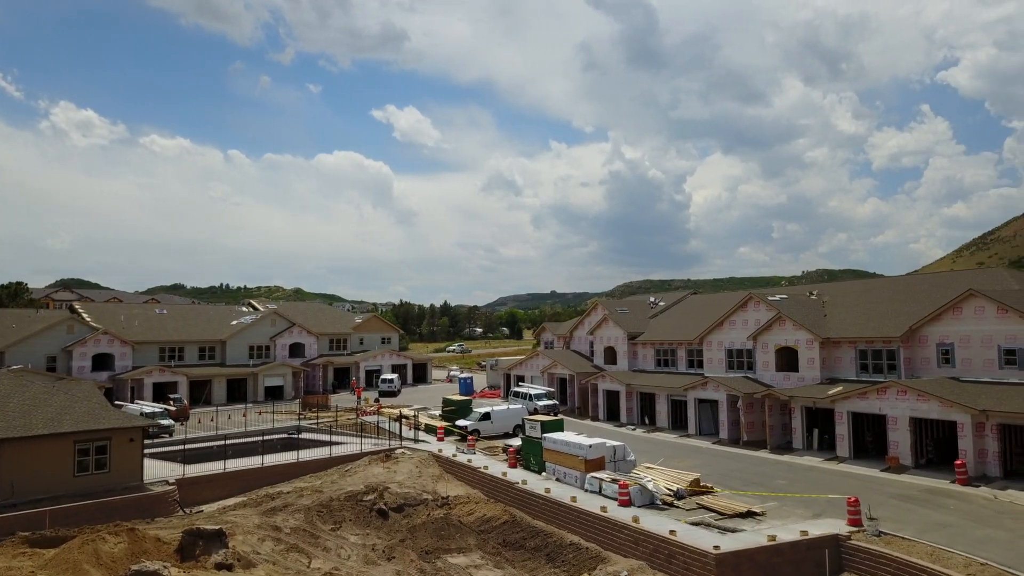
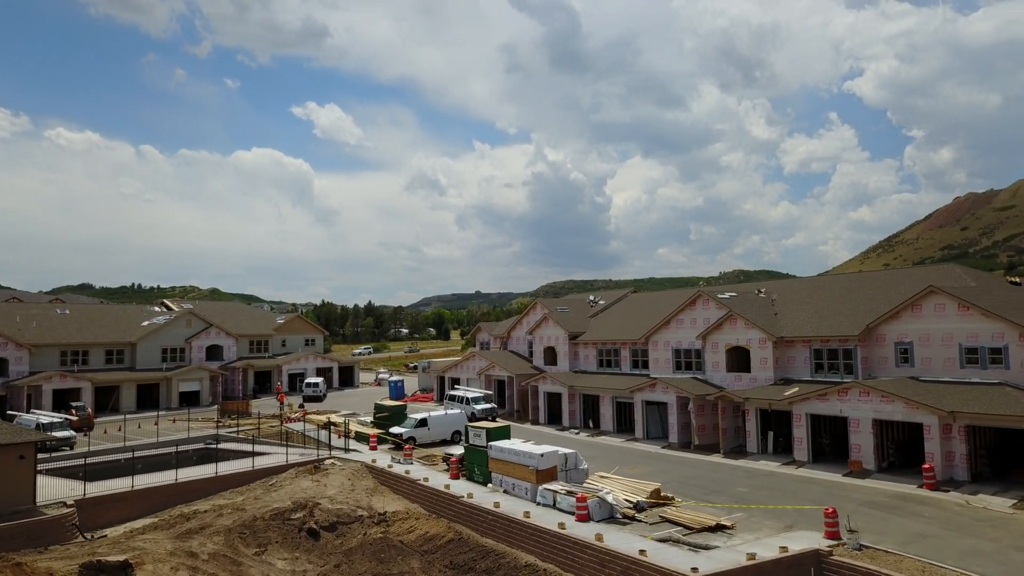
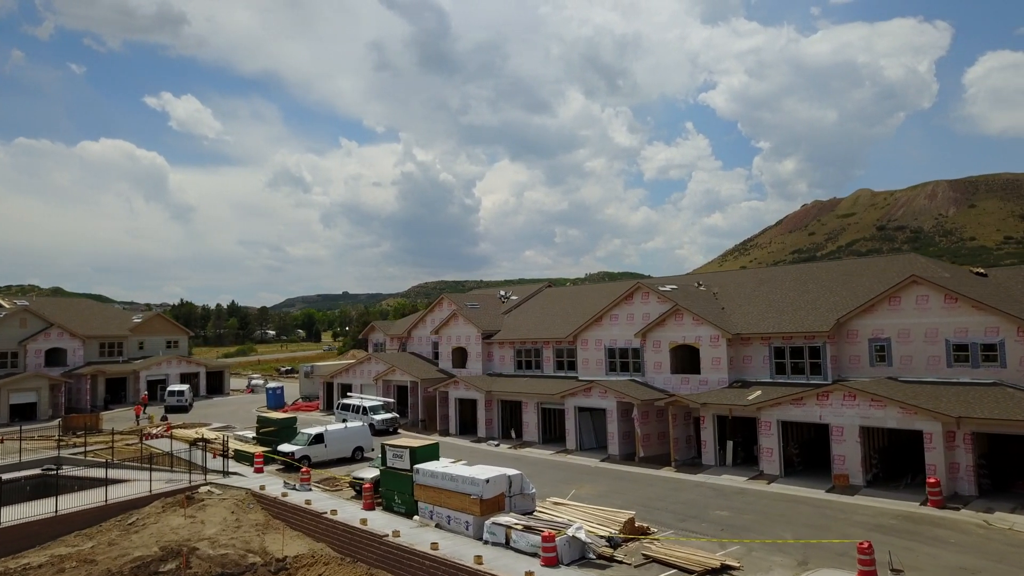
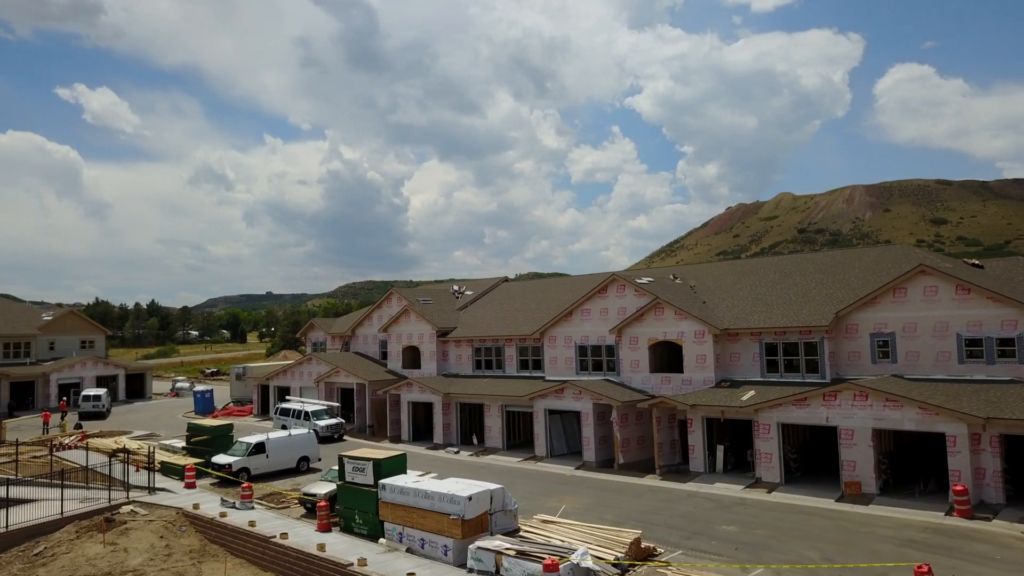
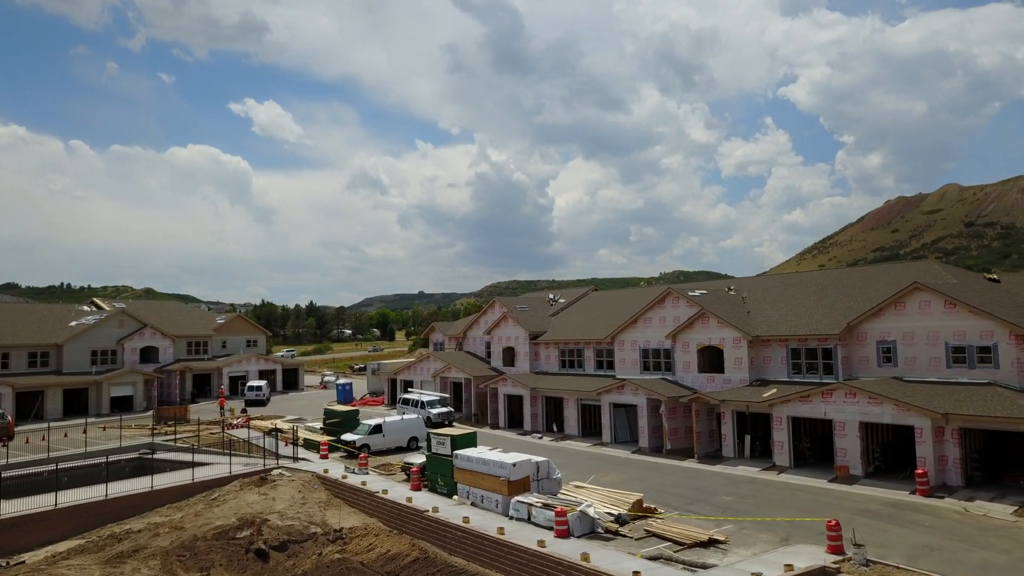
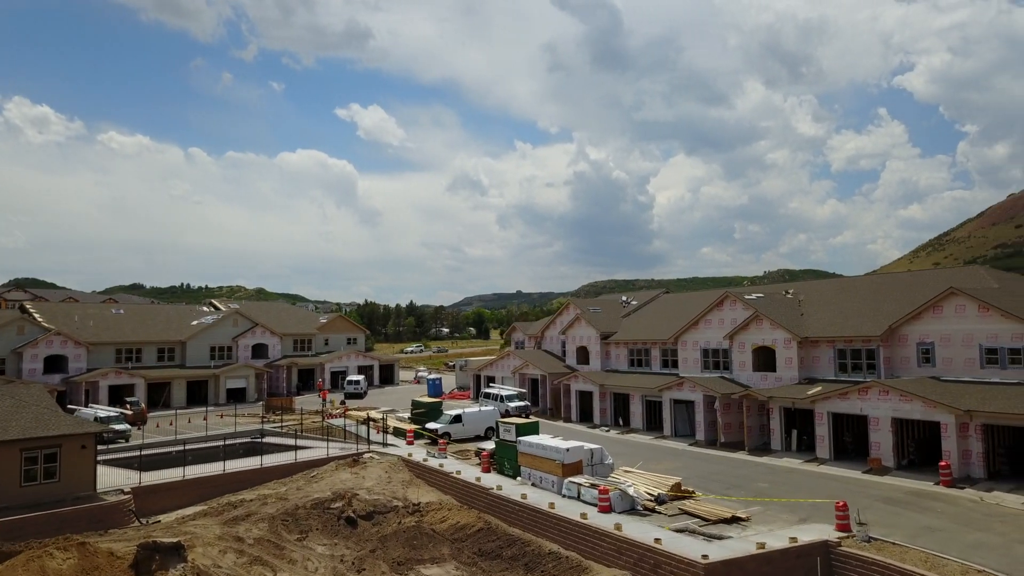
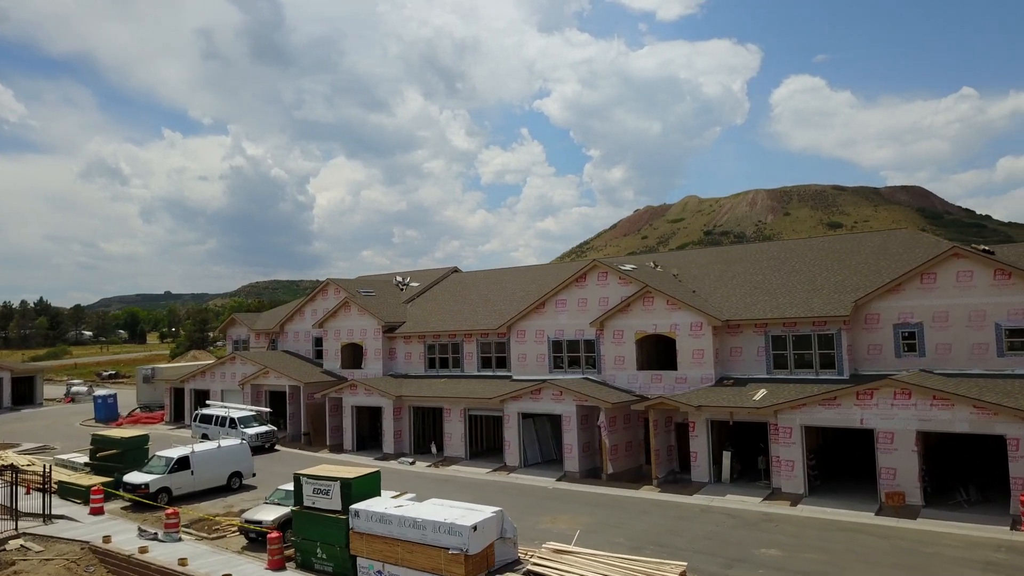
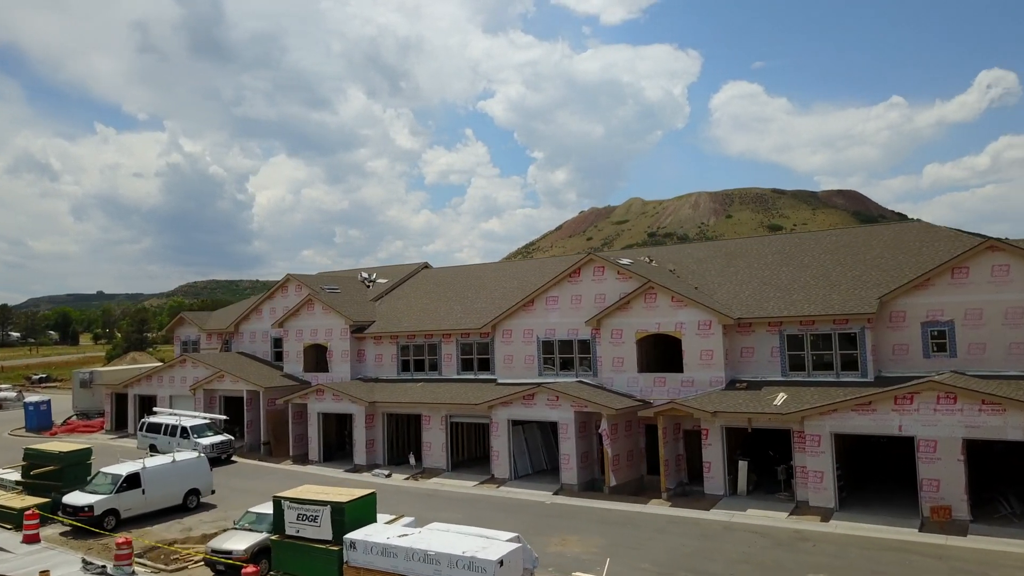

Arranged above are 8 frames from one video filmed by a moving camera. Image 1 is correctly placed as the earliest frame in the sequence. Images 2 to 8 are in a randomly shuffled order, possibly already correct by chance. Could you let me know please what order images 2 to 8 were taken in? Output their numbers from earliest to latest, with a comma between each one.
6, 2, 5, 3, 4, 7, 8
